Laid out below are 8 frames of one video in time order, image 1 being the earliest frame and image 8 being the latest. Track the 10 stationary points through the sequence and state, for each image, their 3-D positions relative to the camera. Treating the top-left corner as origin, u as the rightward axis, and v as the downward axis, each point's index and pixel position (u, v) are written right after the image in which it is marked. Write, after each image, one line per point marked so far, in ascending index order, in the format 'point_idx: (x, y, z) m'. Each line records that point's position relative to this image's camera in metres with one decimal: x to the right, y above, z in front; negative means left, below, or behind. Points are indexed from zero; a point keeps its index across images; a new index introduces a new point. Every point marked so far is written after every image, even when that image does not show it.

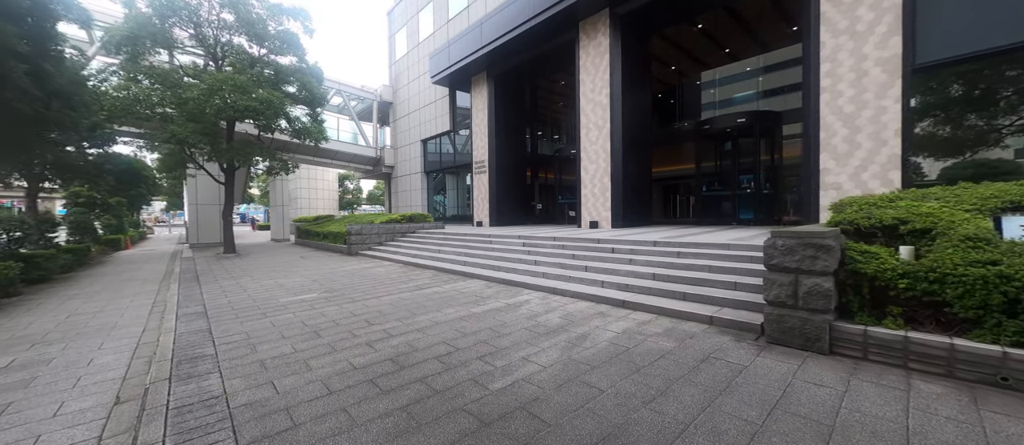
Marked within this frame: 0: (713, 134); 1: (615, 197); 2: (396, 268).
0: (+7.3, +3.2, +12.4) m
1: (+3.5, +0.9, +11.8) m
2: (-3.1, -1.3, +9.4) m
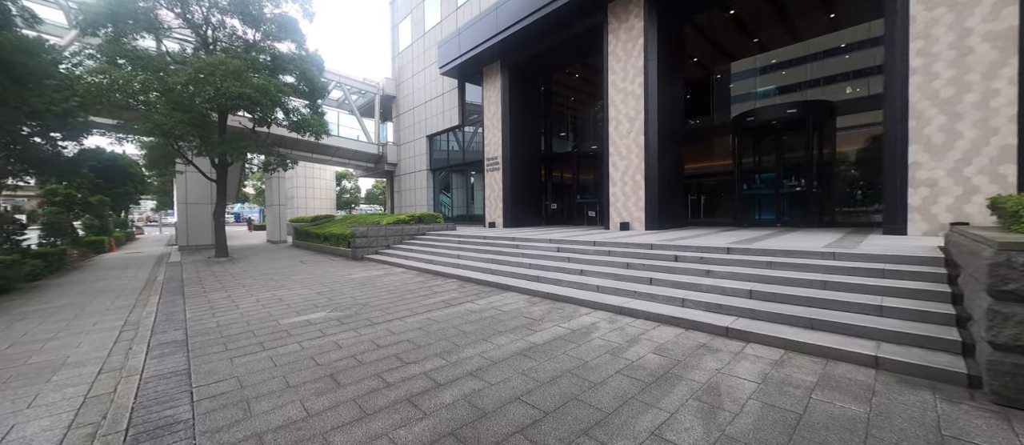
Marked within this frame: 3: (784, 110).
0: (+8.0, +3.1, +11.3) m
1: (+4.3, +0.8, +10.7) m
2: (-2.4, -1.3, +8.3) m
3: (+8.2, +3.4, +10.3) m
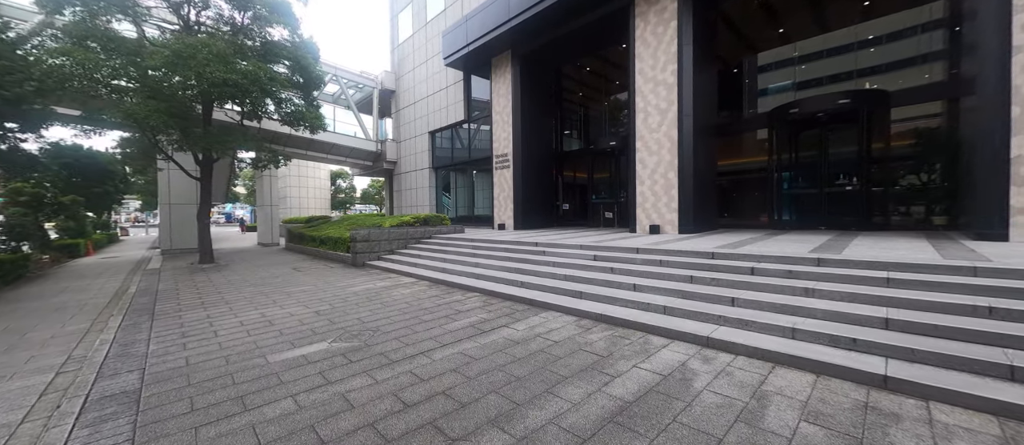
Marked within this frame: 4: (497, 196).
0: (+8.6, +3.1, +10.3) m
1: (+4.8, +0.8, +9.7) m
2: (-1.8, -1.4, +7.2) m
3: (+8.8, +3.3, +9.4) m
4: (-0.7, +1.2, +15.6) m
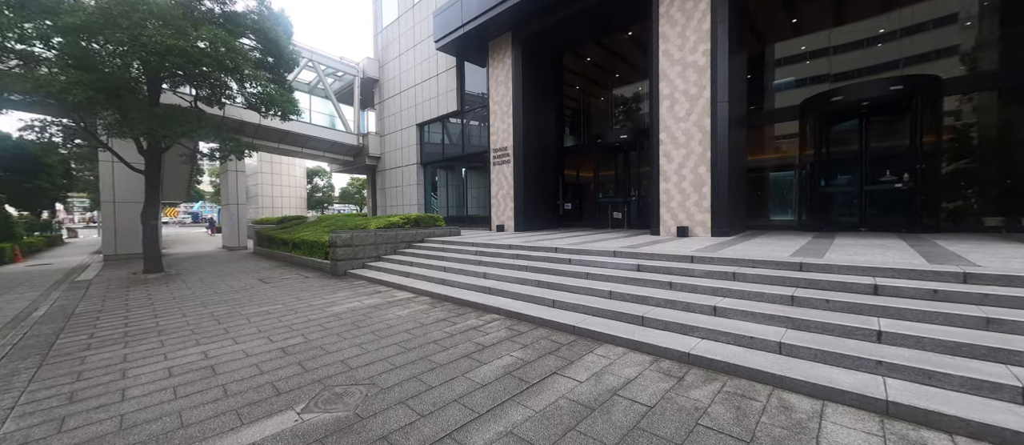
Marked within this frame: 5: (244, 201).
0: (+8.8, +3.0, +9.3) m
1: (+5.1, +0.7, +8.5) m
2: (-1.4, -1.4, +5.7) m
3: (+9.0, +3.3, +8.4) m
4: (-0.7, +1.1, +14.2) m
5: (-14.1, +1.1, +18.1) m
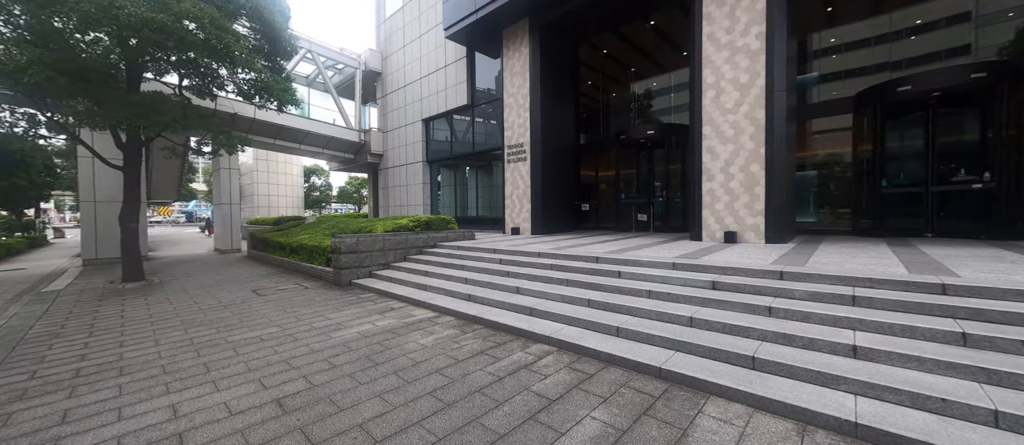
0: (+9.4, +2.9, +8.4) m
1: (+5.7, +0.6, +7.5) m
2: (-0.7, -1.5, +4.6) m
3: (+9.7, +3.2, +7.5) m
4: (-0.1, +1.1, +13.2) m
5: (-13.5, +1.1, +17.0) m
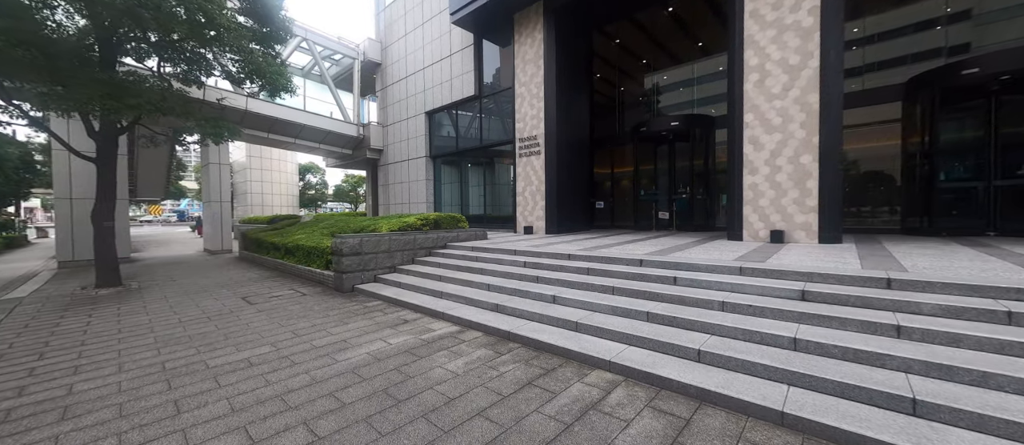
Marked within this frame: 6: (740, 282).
0: (+9.9, +3.0, +7.6) m
1: (+6.2, +0.7, +6.8) m
2: (-0.2, -1.5, +3.8) m
3: (+10.2, +3.2, +6.7) m
4: (+0.3, +1.1, +12.3) m
5: (-13.1, +1.1, +16.0) m
6: (+2.8, -0.7, +4.3) m
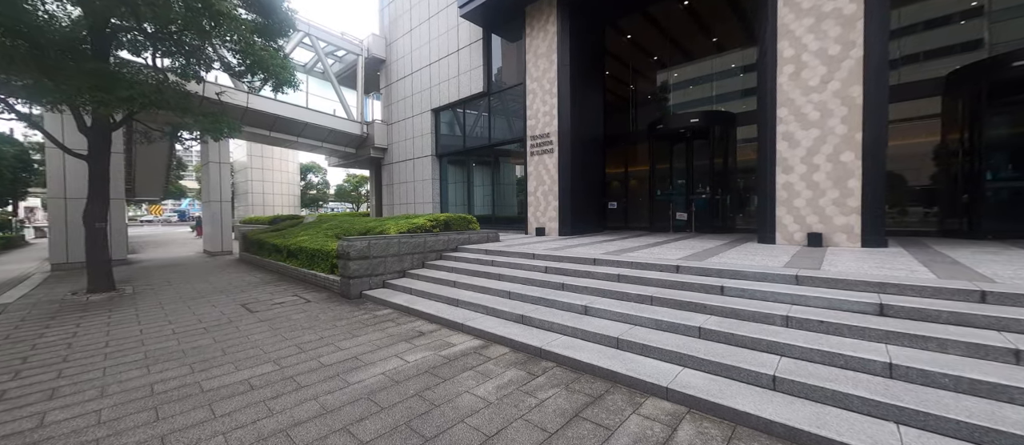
0: (+10.3, +2.9, +7.1) m
1: (+6.6, +0.6, +6.3) m
2: (+0.1, -1.5, +3.3) m
3: (+10.5, +3.2, +6.2) m
4: (+0.7, +1.1, +11.8) m
5: (-12.8, +1.1, +15.5) m
6: (+3.2, -0.8, +3.8) m
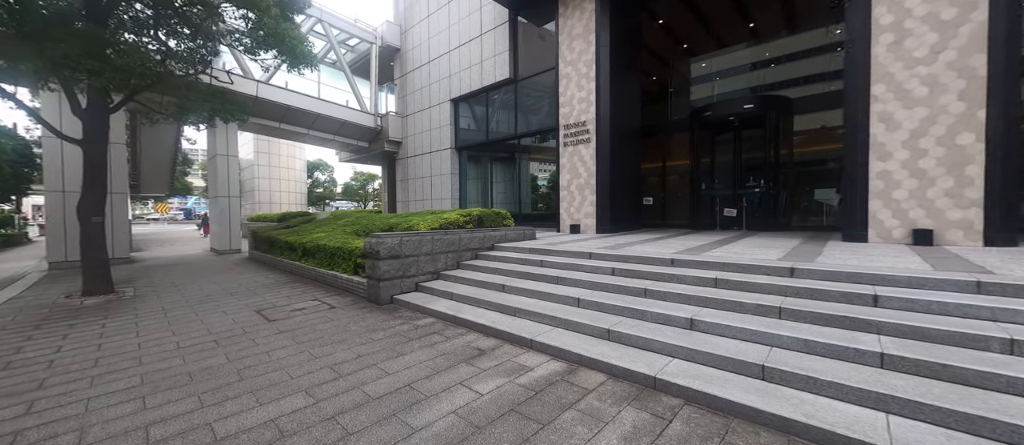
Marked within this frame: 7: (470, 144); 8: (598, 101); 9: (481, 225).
0: (+11.2, +3.0, +6.1) m
1: (+7.5, +0.7, +5.3) m
2: (+1.0, -1.4, +2.4) m
3: (+11.4, +3.3, +5.2) m
4: (+1.6, +1.2, +10.9) m
5: (-11.8, +1.2, +14.7) m
6: (+4.1, -0.7, +2.9) m
7: (-1.8, +3.4, +14.9) m
8: (+2.5, +3.5, +10.0) m
9: (-0.7, 0.0, +7.8) m
